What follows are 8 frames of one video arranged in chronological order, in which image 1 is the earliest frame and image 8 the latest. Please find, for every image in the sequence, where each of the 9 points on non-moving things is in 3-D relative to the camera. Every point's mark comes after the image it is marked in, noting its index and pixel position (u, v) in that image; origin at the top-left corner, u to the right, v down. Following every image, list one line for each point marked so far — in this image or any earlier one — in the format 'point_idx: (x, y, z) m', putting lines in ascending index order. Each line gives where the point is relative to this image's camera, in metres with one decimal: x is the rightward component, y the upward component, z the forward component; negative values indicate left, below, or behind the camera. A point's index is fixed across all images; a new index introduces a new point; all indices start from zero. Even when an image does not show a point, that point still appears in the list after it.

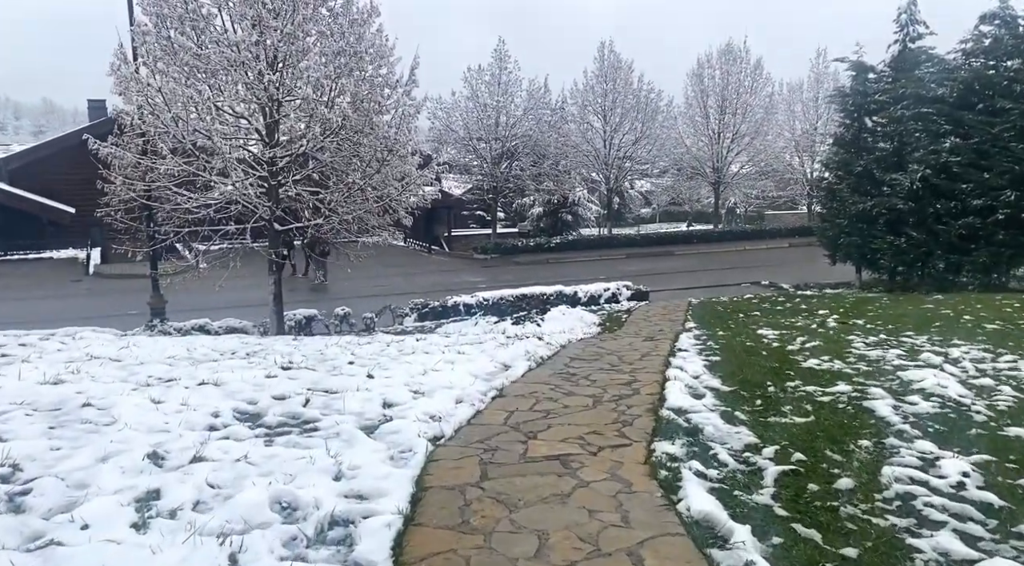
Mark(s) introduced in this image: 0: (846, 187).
0: (+7.2, +2.1, +15.5) m
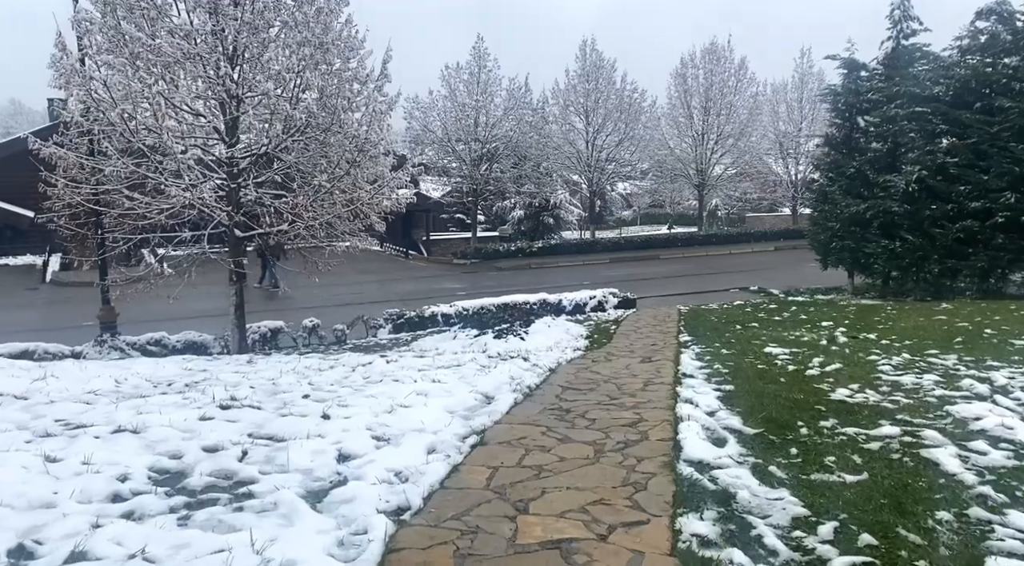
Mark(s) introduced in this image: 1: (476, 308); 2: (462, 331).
0: (+6.8, +2.0, +15.0) m
1: (-0.6, -0.4, +12.1) m
2: (-0.7, -0.6, +9.9) m
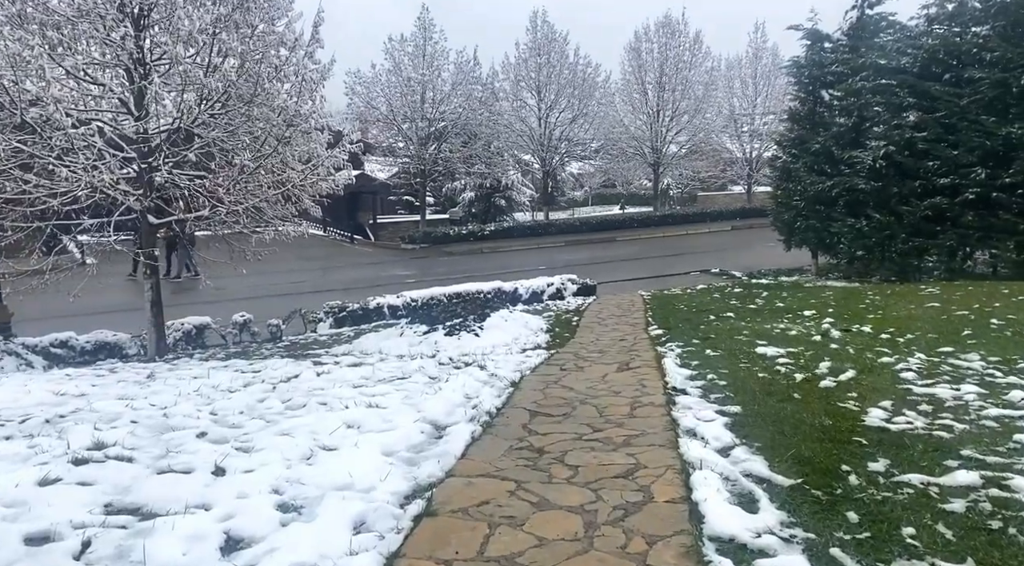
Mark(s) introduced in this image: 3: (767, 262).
0: (+5.8, +2.3, +14.4) m
1: (-1.3, -0.2, +11.1) m
2: (-1.3, -0.5, +8.9) m
3: (+5.9, +0.5, +16.7) m
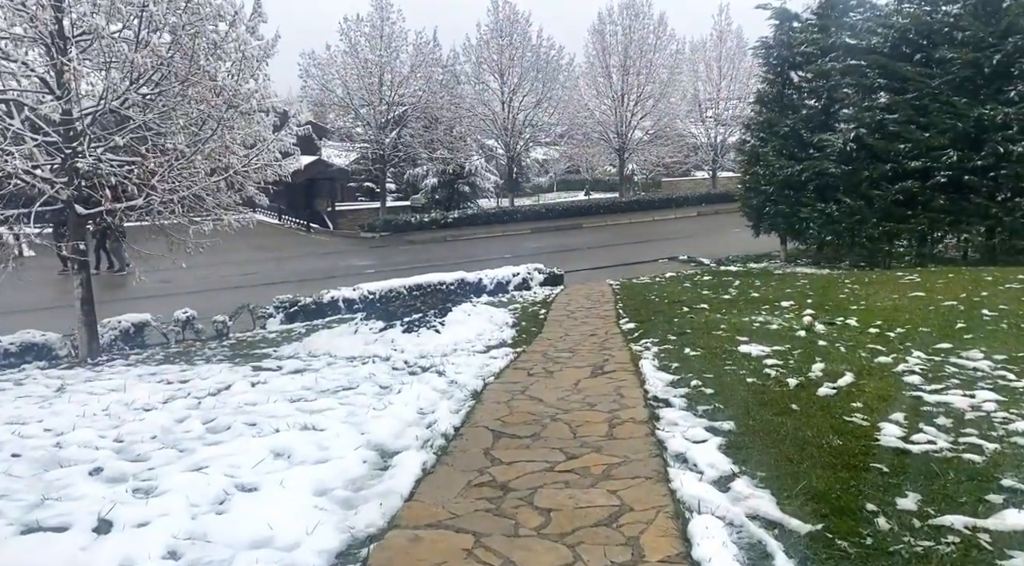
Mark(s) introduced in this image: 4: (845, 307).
0: (+5.1, +2.6, +14.1) m
1: (-1.9, -0.1, +10.5) m
2: (-1.7, -0.4, +8.3) m
3: (+5.1, +0.8, +16.4) m
4: (+3.0, -0.2, +6.5) m
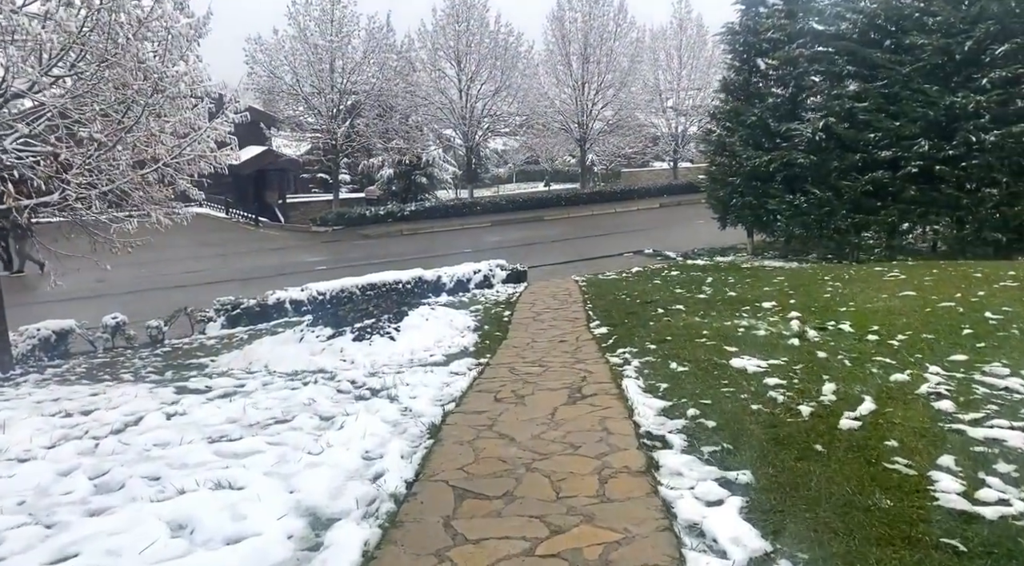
0: (+4.3, +2.7, +13.7) m
1: (-2.4, -0.1, +9.8) m
2: (-2.1, -0.5, +7.6) m
3: (+4.2, +0.9, +16.0) m
4: (+2.7, -0.2, +6.0) m
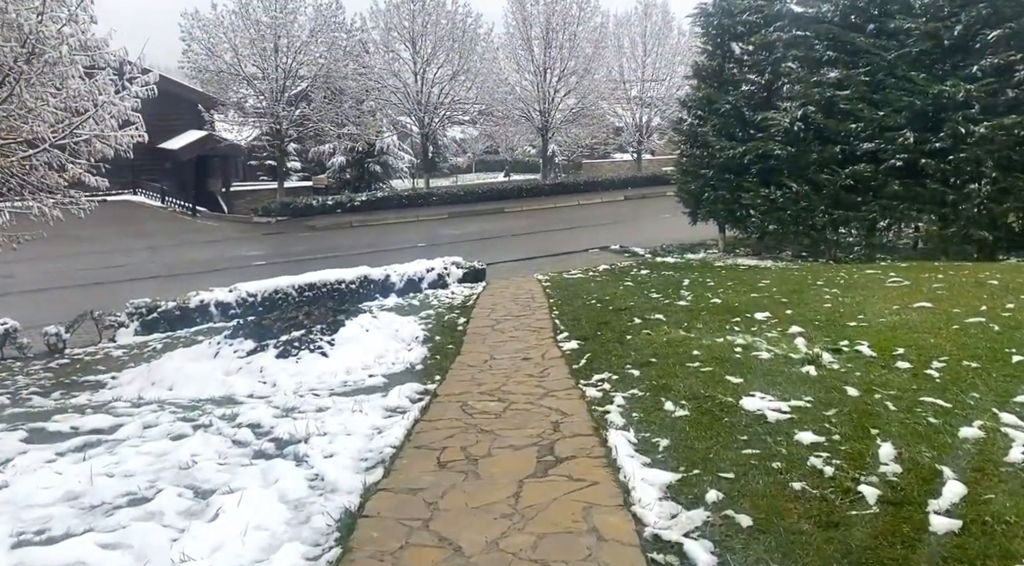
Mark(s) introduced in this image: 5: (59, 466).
0: (+3.5, +2.8, +12.9) m
1: (-2.9, -0.1, +8.6) m
2: (-2.5, -0.5, +6.4) m
3: (+3.3, +1.0, +15.2) m
4: (+2.3, -0.3, +5.1) m
5: (-1.9, -0.8, +3.0) m
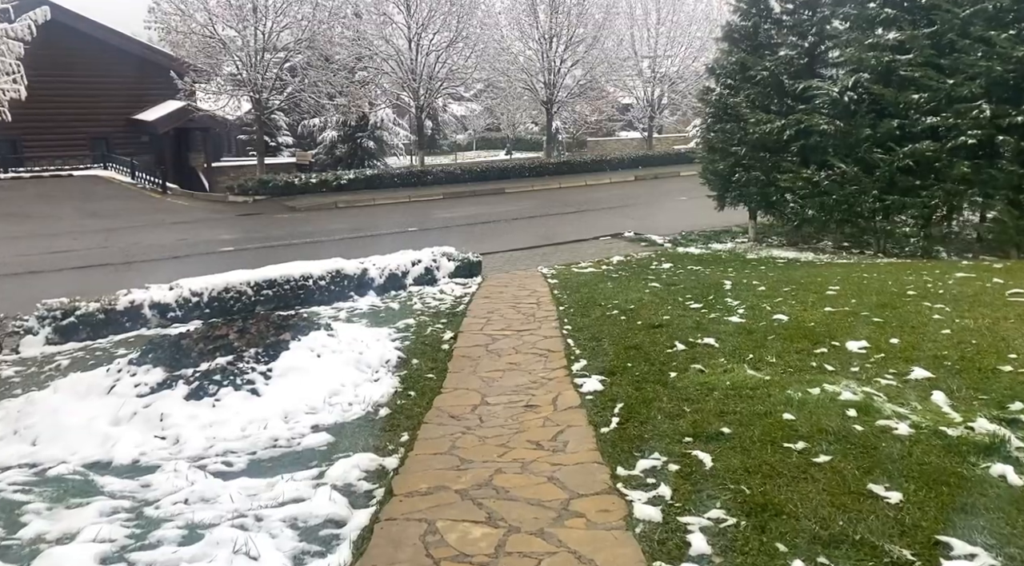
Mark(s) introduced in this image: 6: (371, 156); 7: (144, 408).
0: (+3.6, +2.8, +11.2) m
1: (-2.9, -0.1, +7.0) m
2: (-2.5, -0.5, +4.8) m
3: (+3.3, +1.2, +13.5) m
4: (+2.3, -0.4, +3.5) m
5: (-1.9, -0.9, +1.4) m
6: (-3.9, +3.4, +19.0) m
7: (-2.1, -0.7, +4.1) m
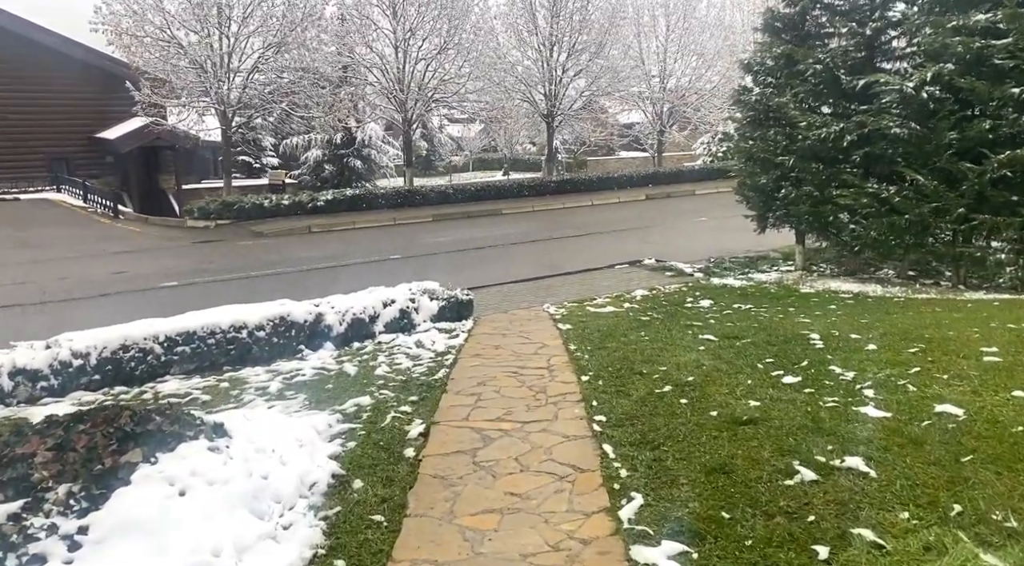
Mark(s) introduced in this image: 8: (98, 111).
0: (+3.5, +2.3, +9.3) m
1: (-2.9, -0.5, +5.0) m
2: (-2.5, -0.9, +2.8) m
3: (+3.3, +0.6, +11.6) m
4: (+2.4, -0.7, +1.5) m
5: (-1.9, -1.2, -0.6) m
6: (-3.9, +2.6, +17.1) m
7: (-2.1, -1.0, +2.1) m
8: (-11.4, +4.7, +19.9) m
